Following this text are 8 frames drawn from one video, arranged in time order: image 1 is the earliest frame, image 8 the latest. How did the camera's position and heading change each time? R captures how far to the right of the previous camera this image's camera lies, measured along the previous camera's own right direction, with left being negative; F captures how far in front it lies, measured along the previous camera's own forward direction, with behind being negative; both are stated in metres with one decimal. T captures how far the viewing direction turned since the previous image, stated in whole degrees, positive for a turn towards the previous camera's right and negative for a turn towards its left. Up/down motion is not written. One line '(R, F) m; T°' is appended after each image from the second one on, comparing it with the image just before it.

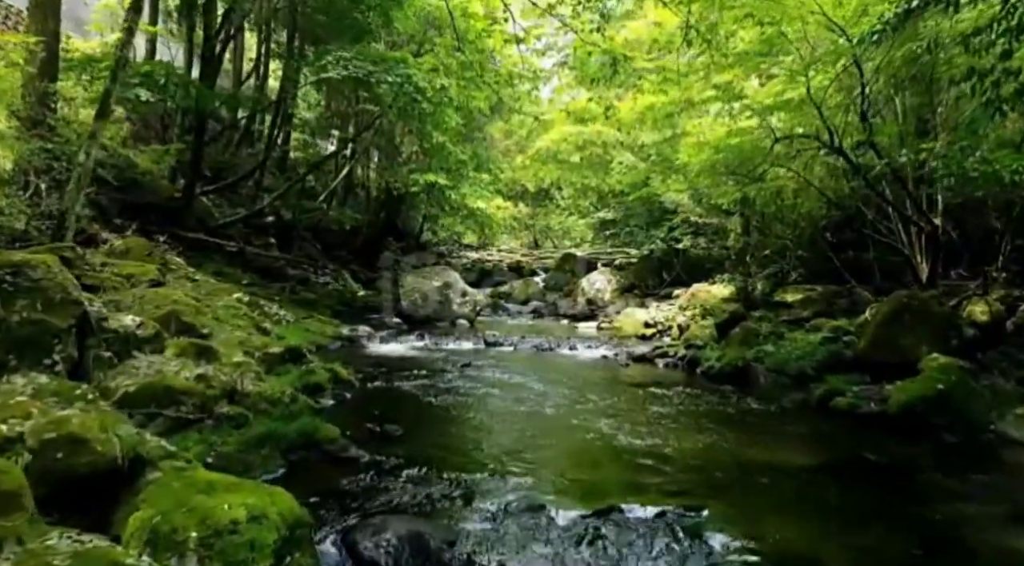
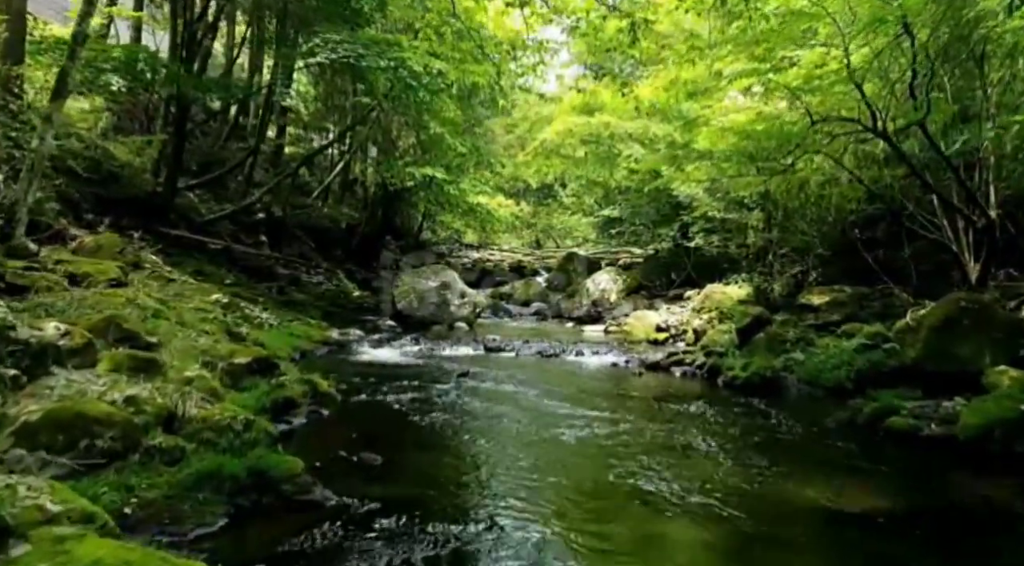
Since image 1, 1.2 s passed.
(0.0, +1.2) m; 0°
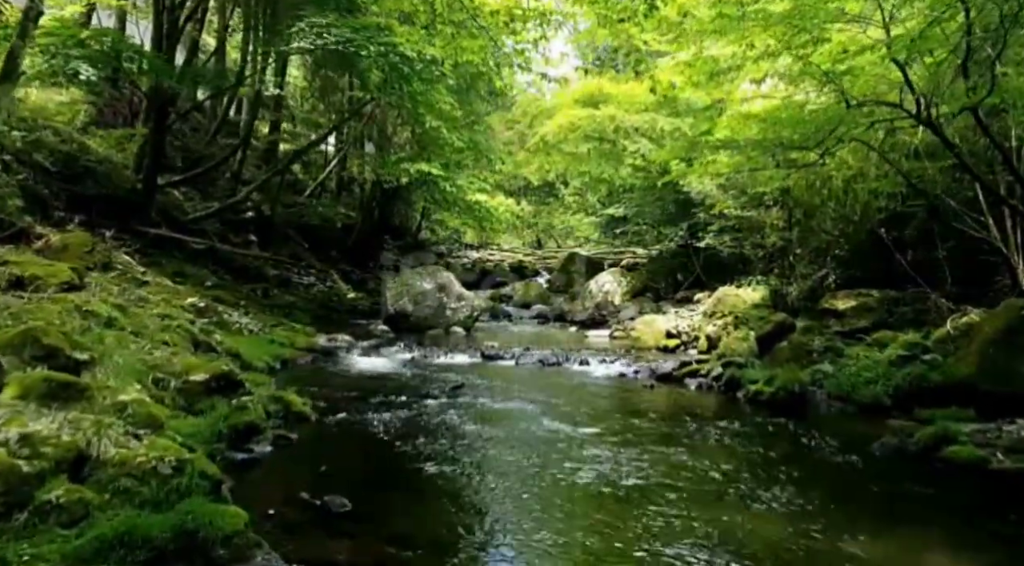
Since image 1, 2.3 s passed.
(0.0, +1.0) m; 0°
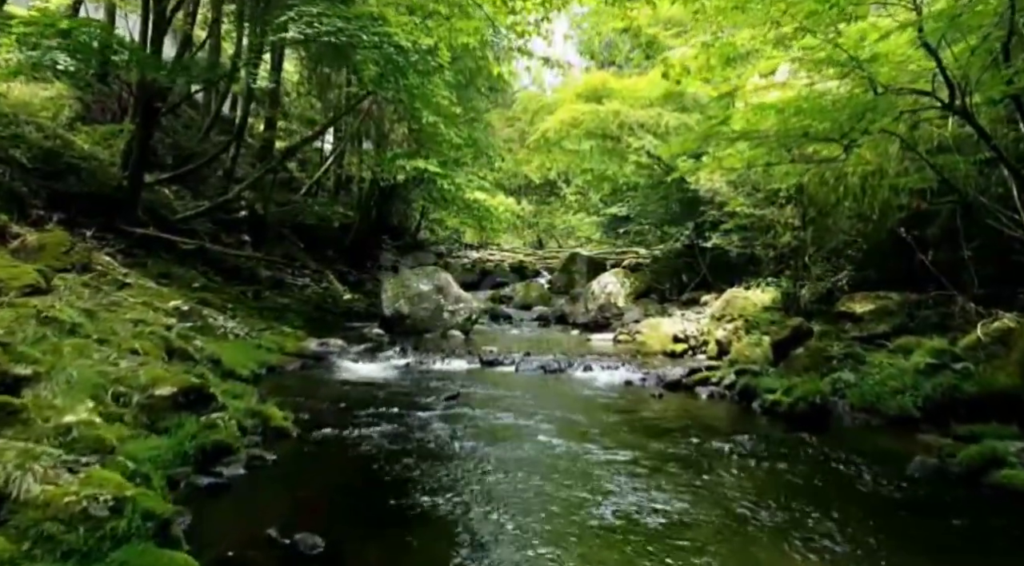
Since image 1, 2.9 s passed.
(0.0, +0.7) m; 0°
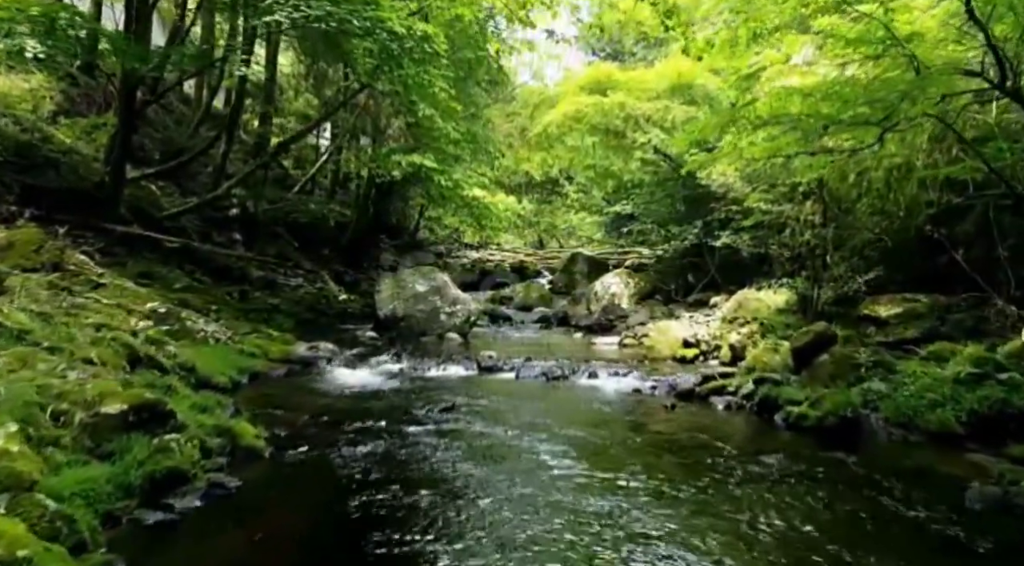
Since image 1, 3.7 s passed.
(0.0, +0.8) m; 0°
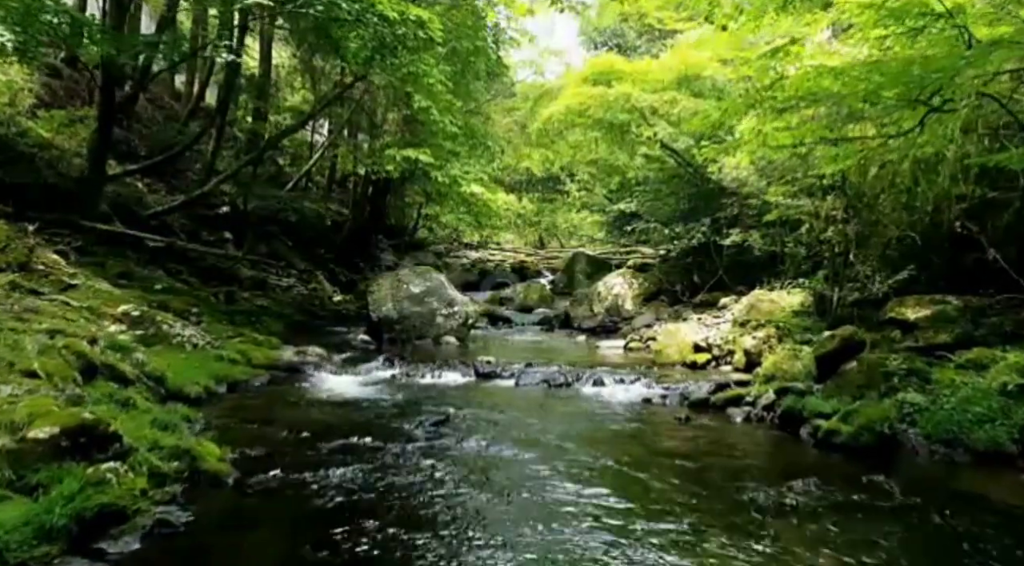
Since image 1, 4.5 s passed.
(0.0, +0.8) m; 0°
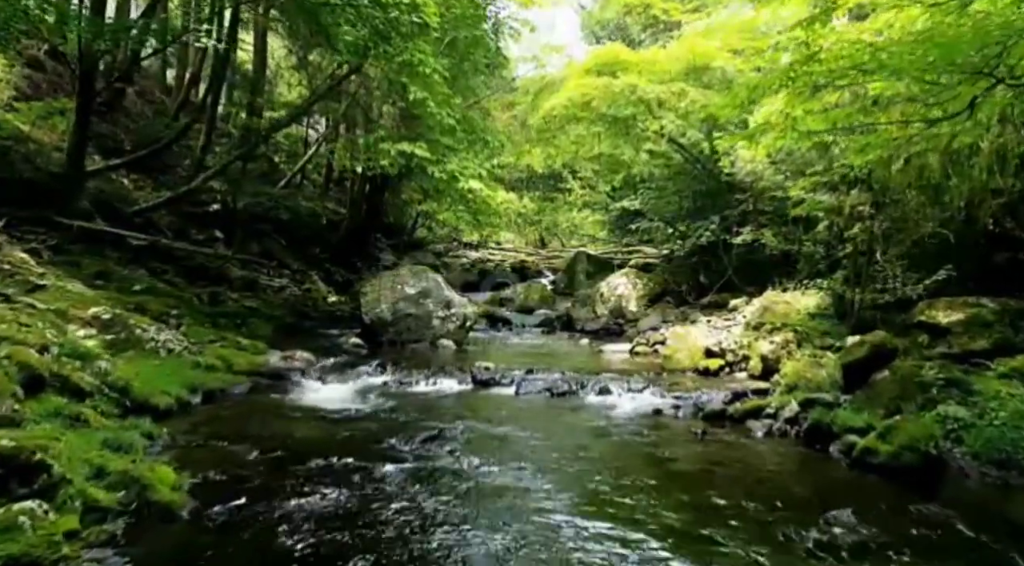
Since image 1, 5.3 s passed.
(0.0, +0.8) m; 0°
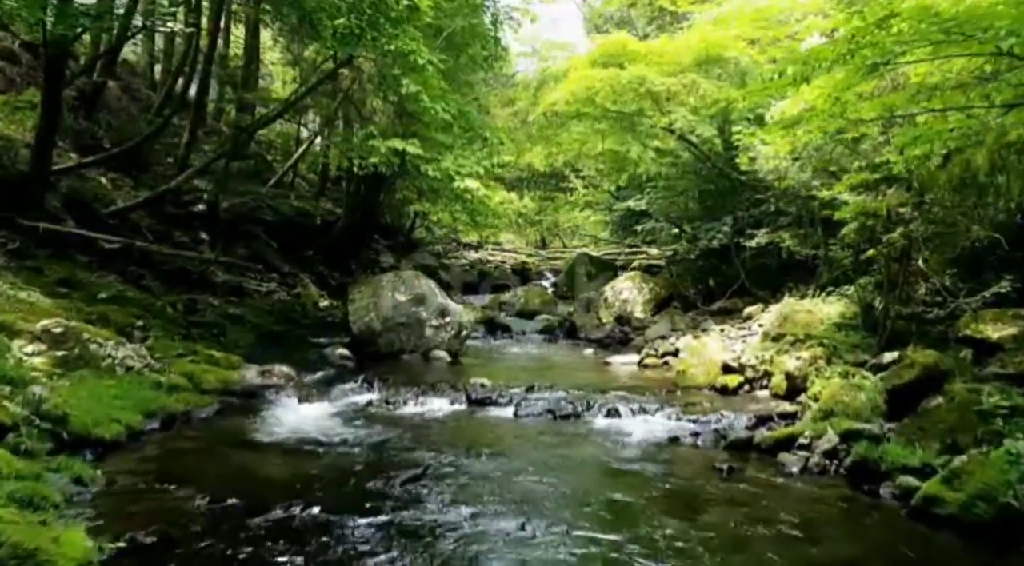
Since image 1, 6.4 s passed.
(0.0, +1.0) m; 0°
